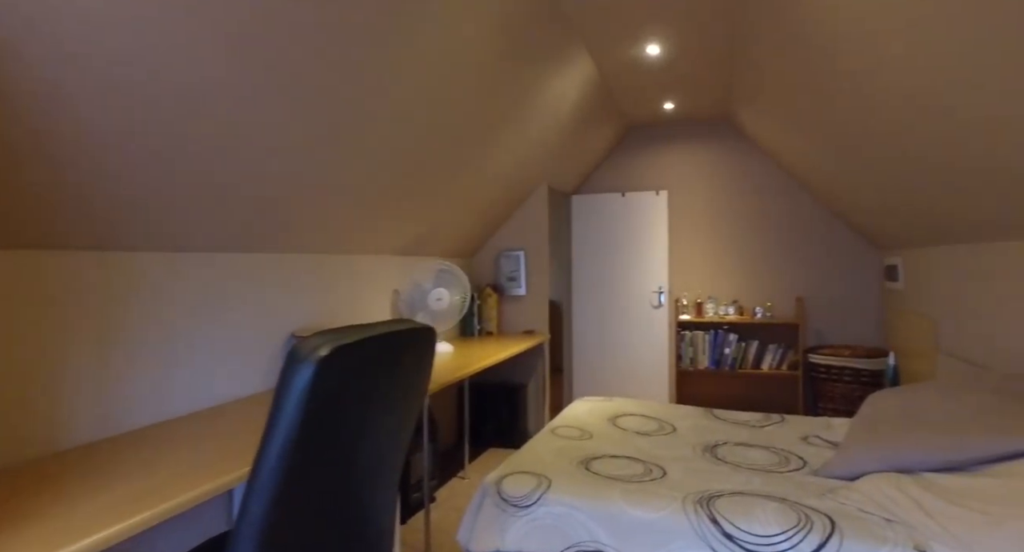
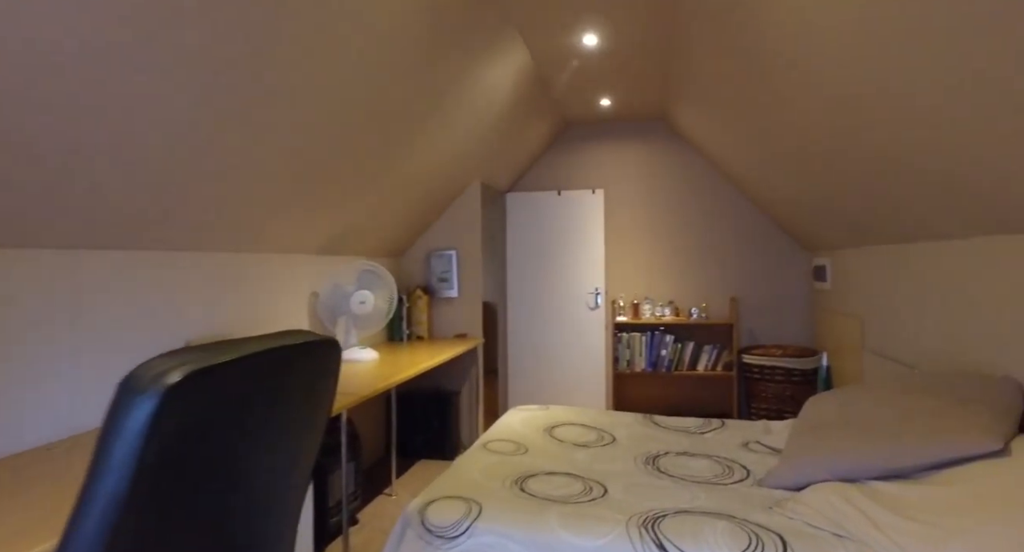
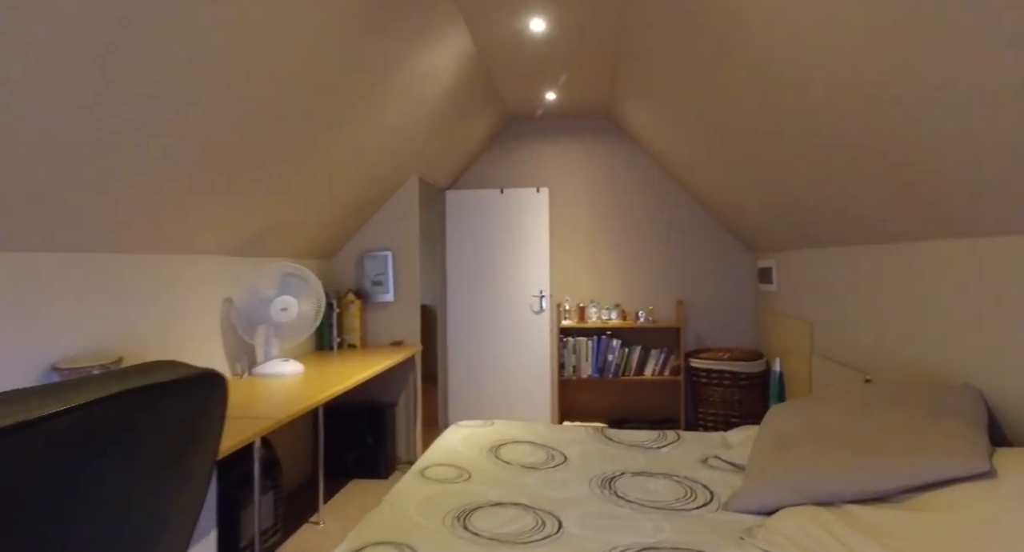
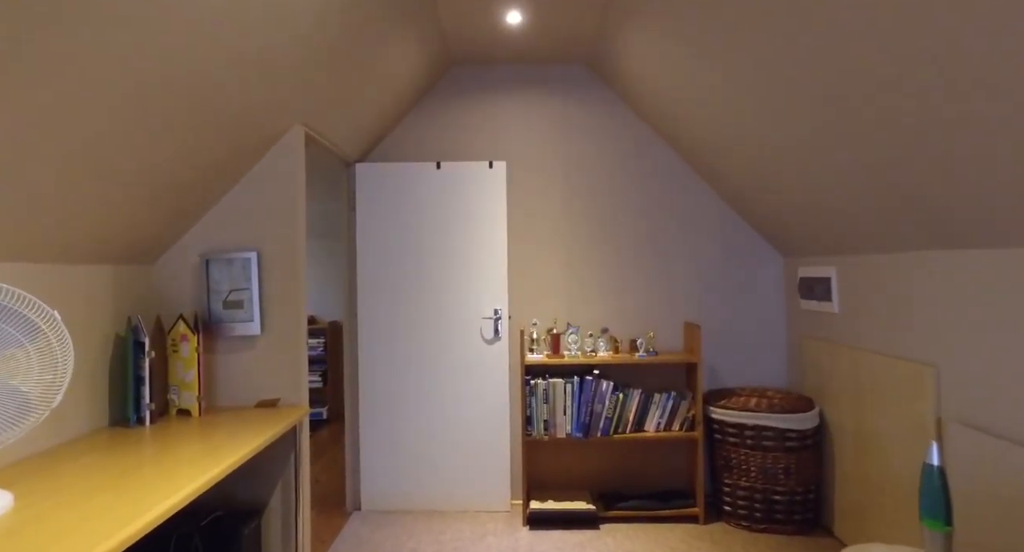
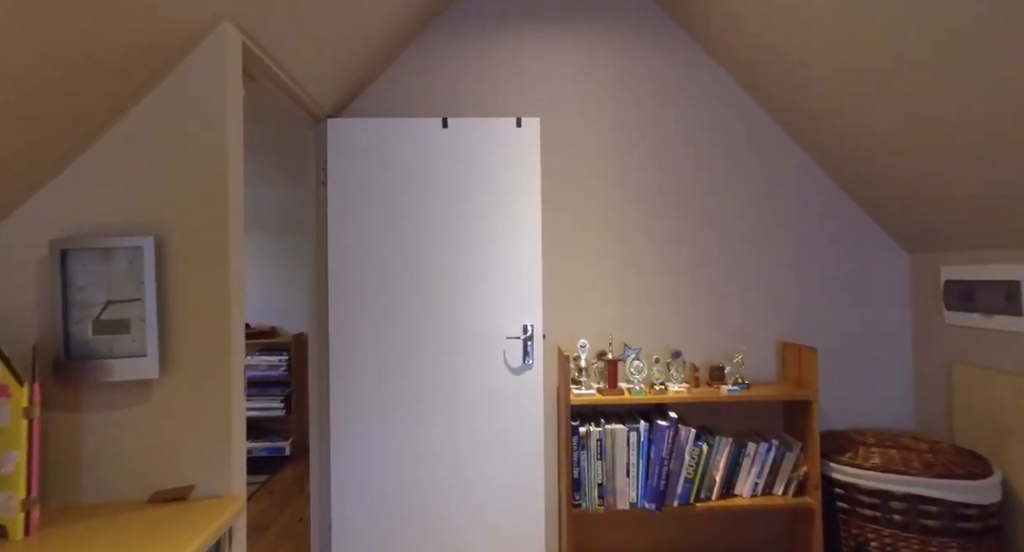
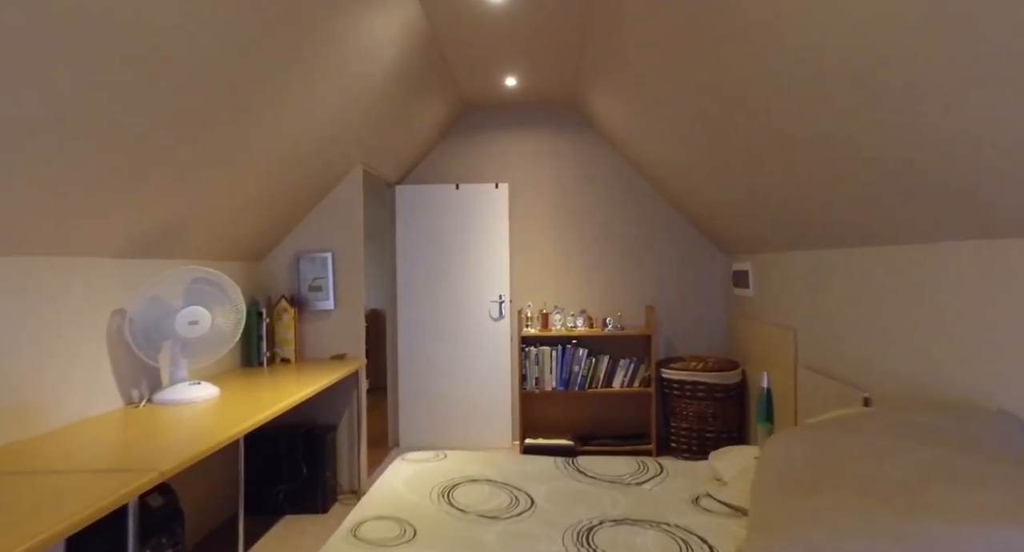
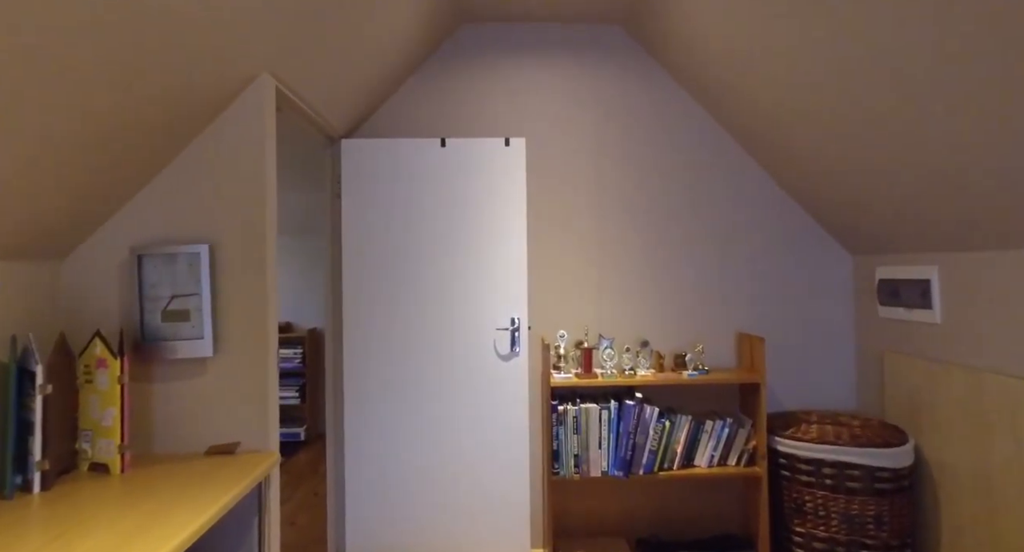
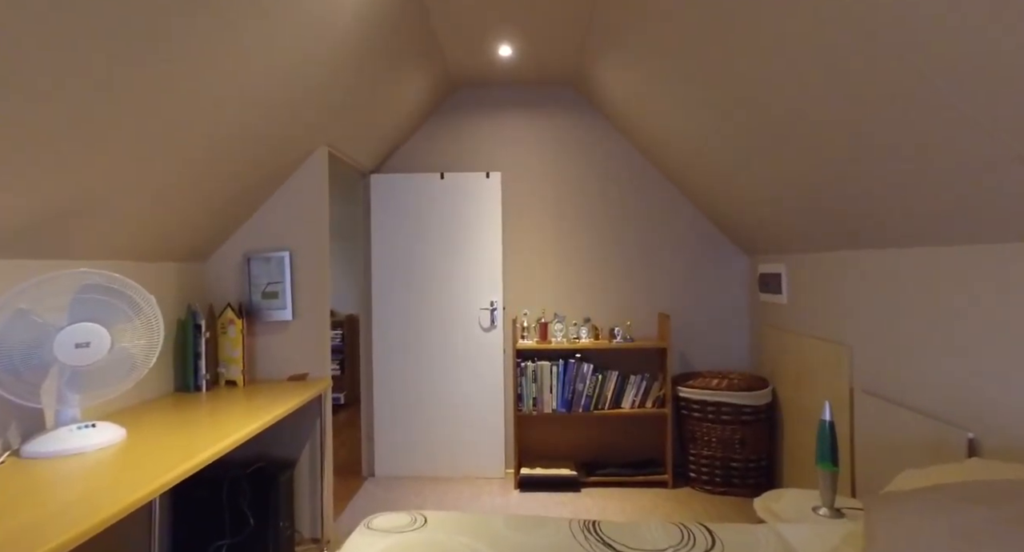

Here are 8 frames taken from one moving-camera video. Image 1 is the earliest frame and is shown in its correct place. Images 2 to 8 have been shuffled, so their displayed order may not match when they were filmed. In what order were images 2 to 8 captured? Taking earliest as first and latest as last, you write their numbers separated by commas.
2, 3, 6, 8, 4, 7, 5
